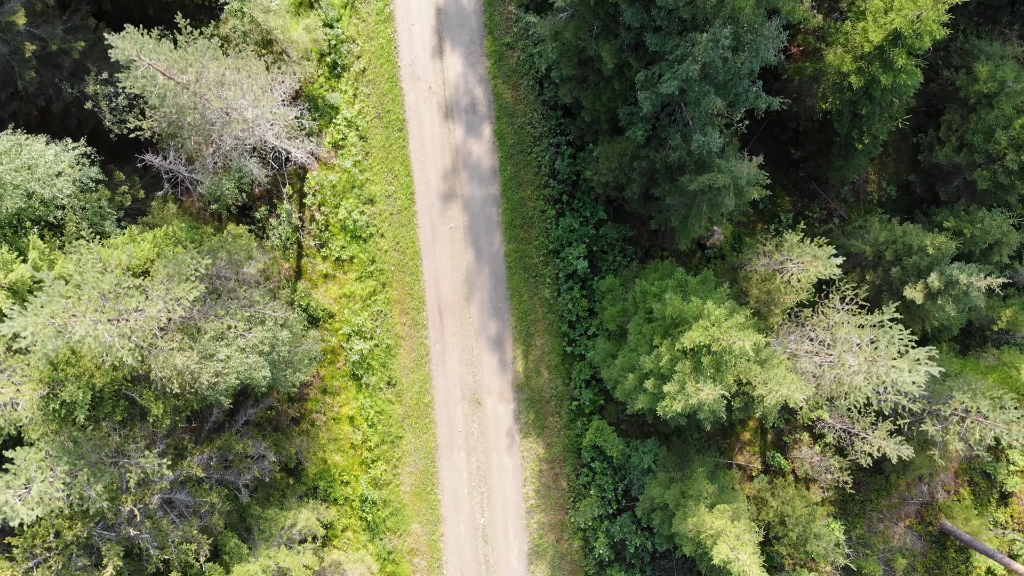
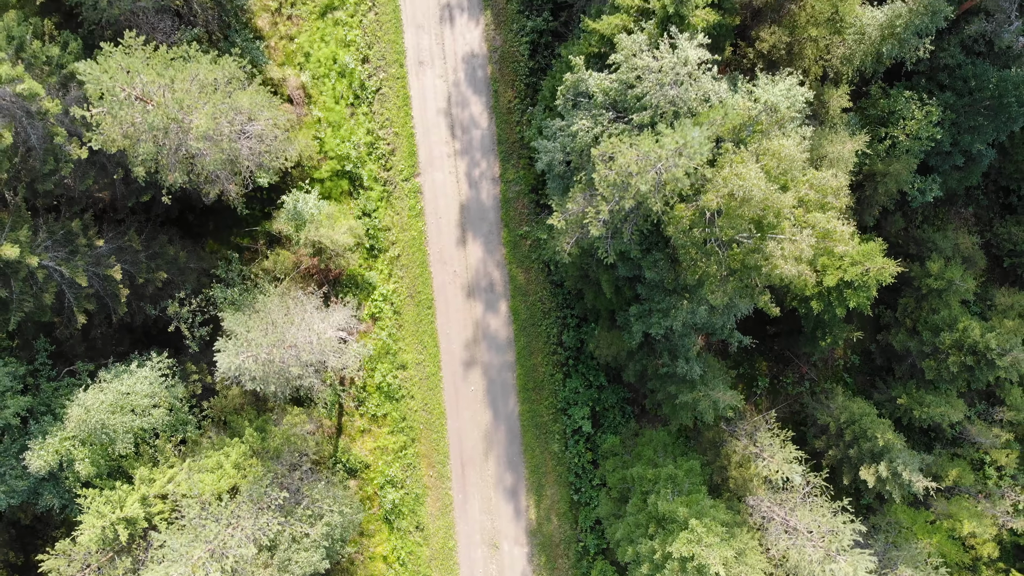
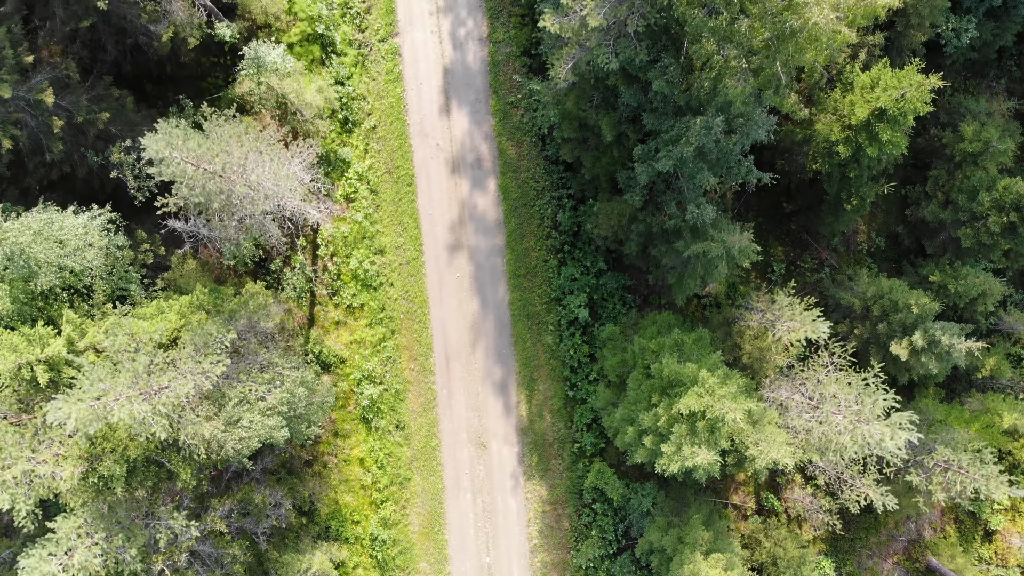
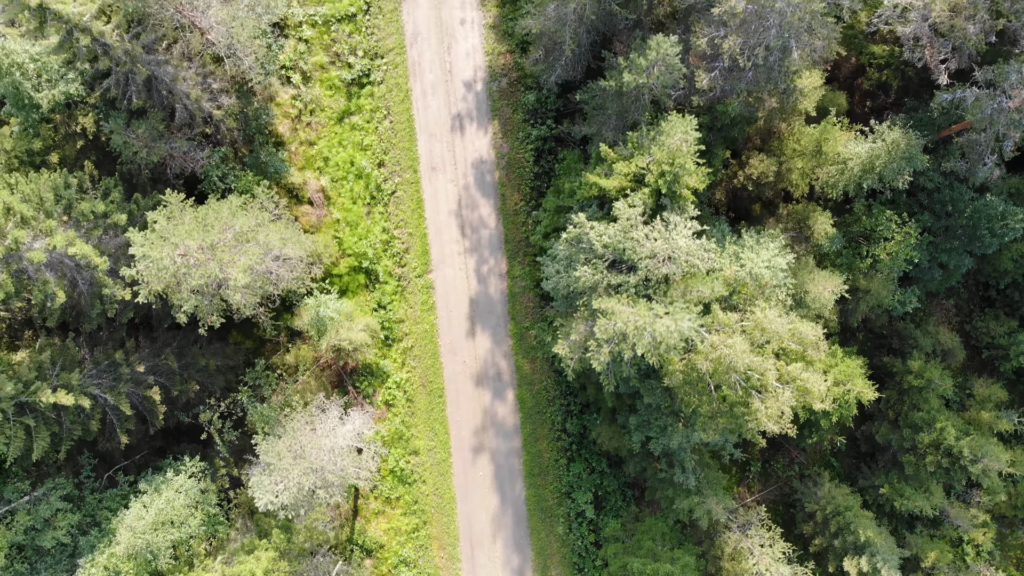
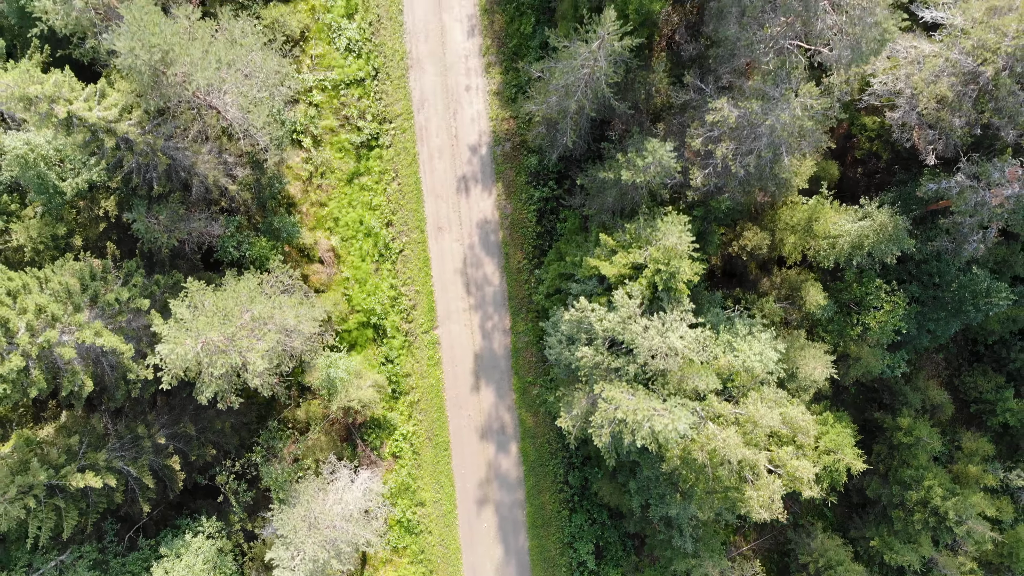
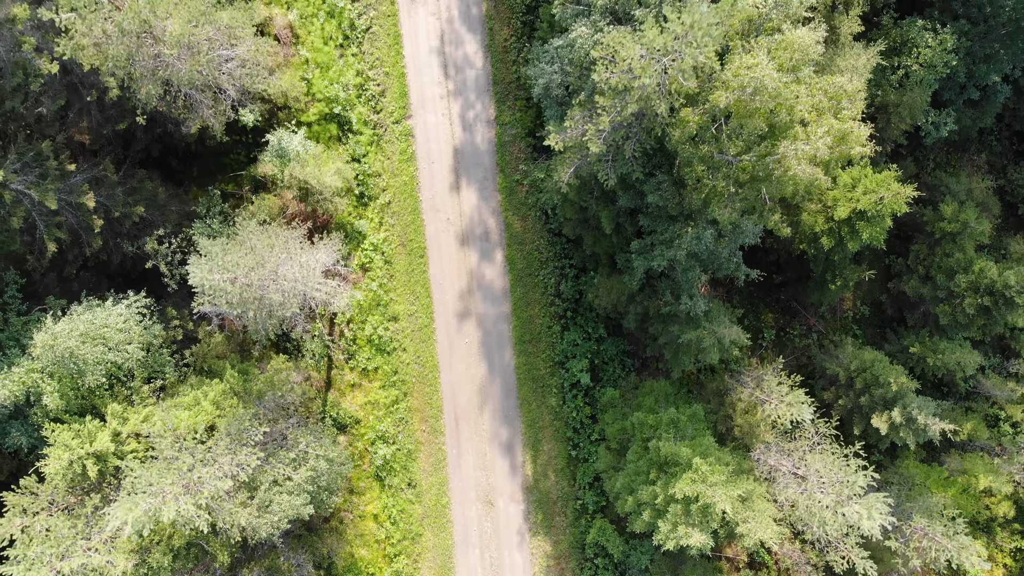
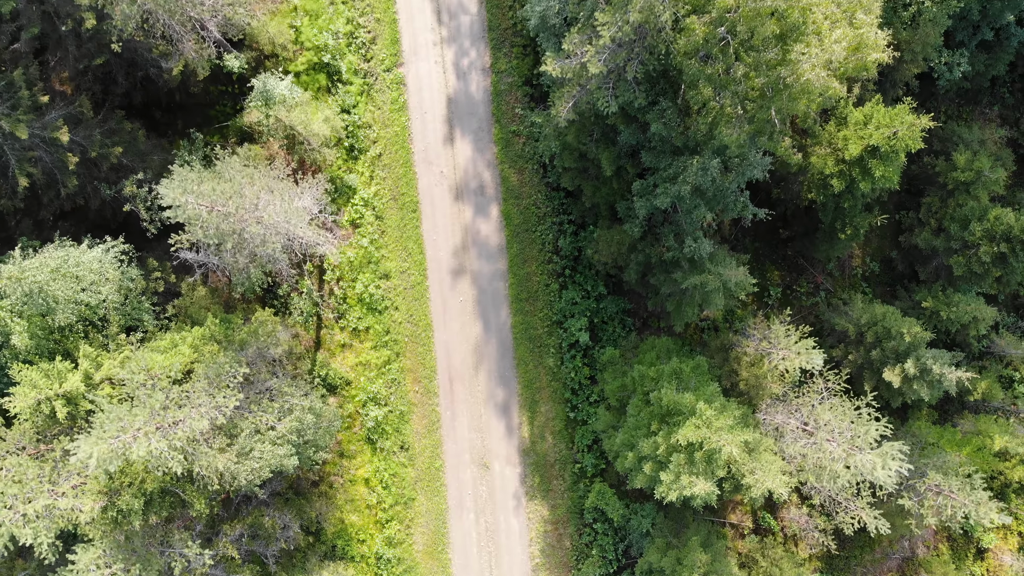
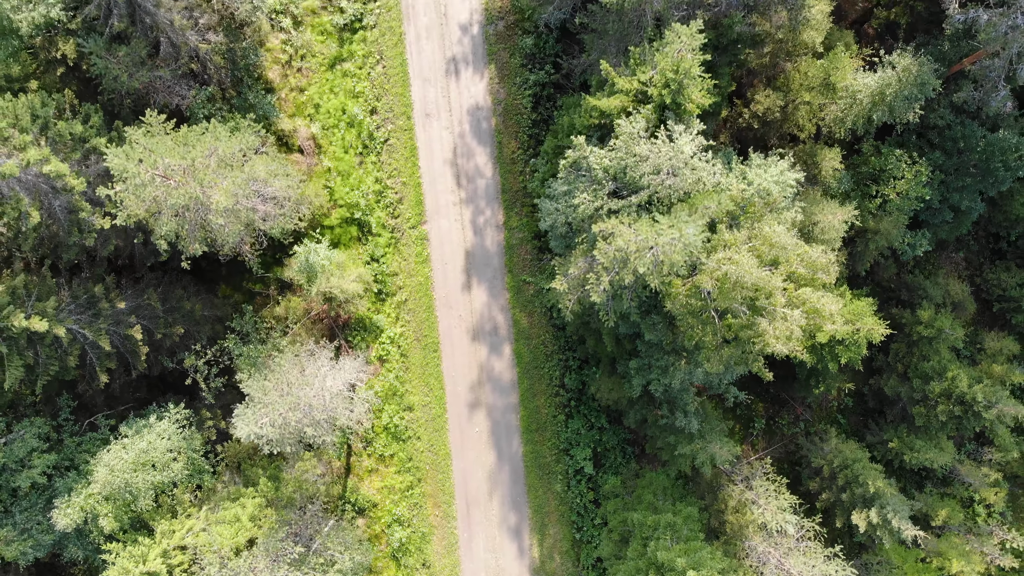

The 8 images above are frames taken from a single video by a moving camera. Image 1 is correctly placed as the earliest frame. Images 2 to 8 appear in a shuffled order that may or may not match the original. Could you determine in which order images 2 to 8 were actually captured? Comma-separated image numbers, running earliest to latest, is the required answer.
3, 7, 6, 2, 8, 4, 5
